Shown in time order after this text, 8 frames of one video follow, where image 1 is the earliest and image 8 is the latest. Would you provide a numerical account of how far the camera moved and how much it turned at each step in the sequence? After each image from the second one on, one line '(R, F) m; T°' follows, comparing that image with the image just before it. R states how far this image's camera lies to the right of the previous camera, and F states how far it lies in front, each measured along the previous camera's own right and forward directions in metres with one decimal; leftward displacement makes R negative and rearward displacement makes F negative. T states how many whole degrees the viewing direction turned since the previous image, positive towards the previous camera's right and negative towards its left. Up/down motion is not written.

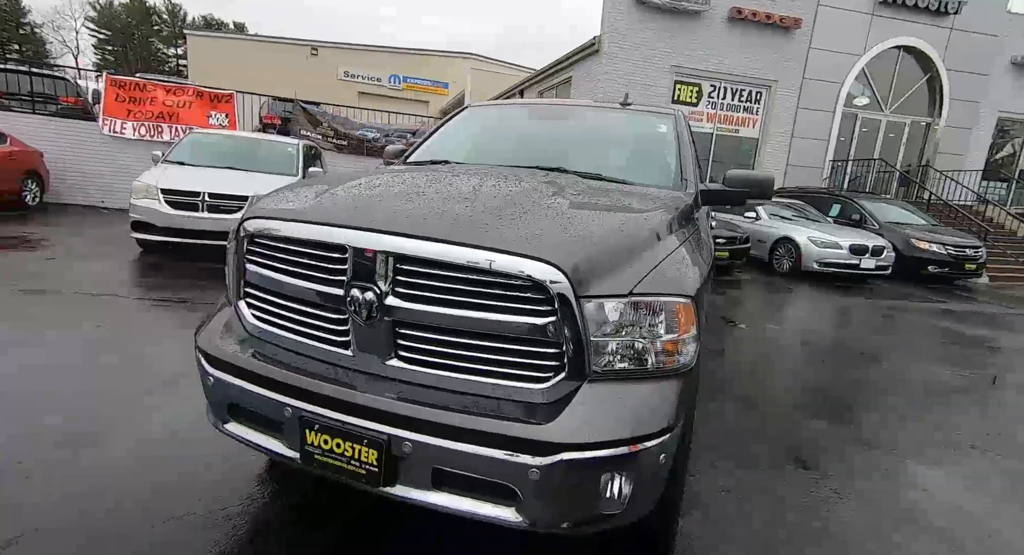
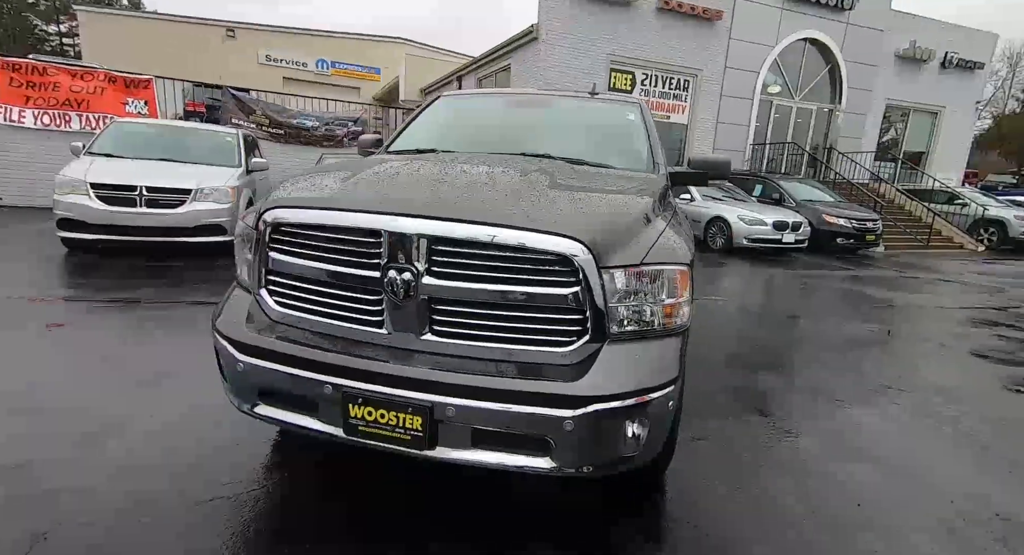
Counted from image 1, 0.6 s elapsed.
(-0.3, -0.2) m; +7°
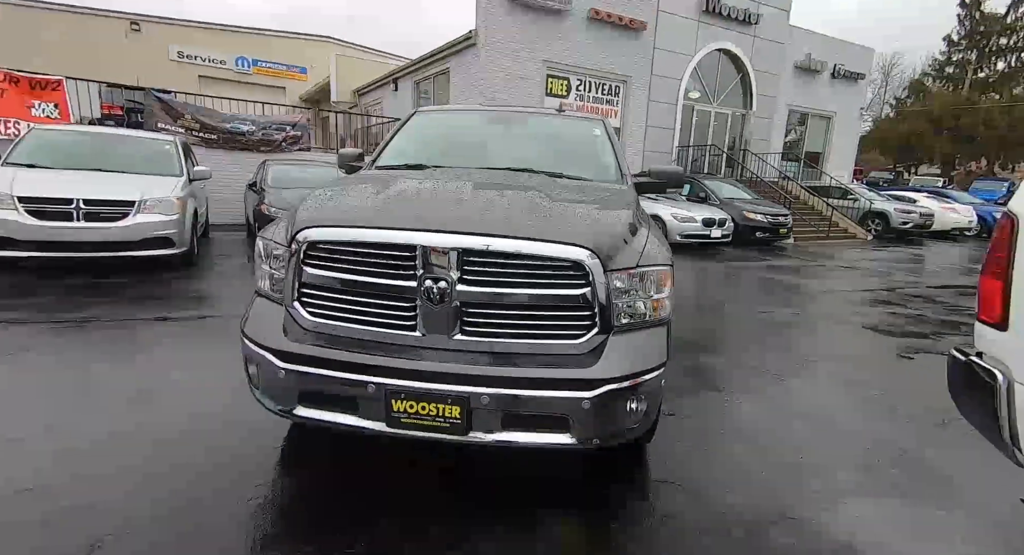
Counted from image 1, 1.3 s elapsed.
(-0.3, -0.3) m; +8°
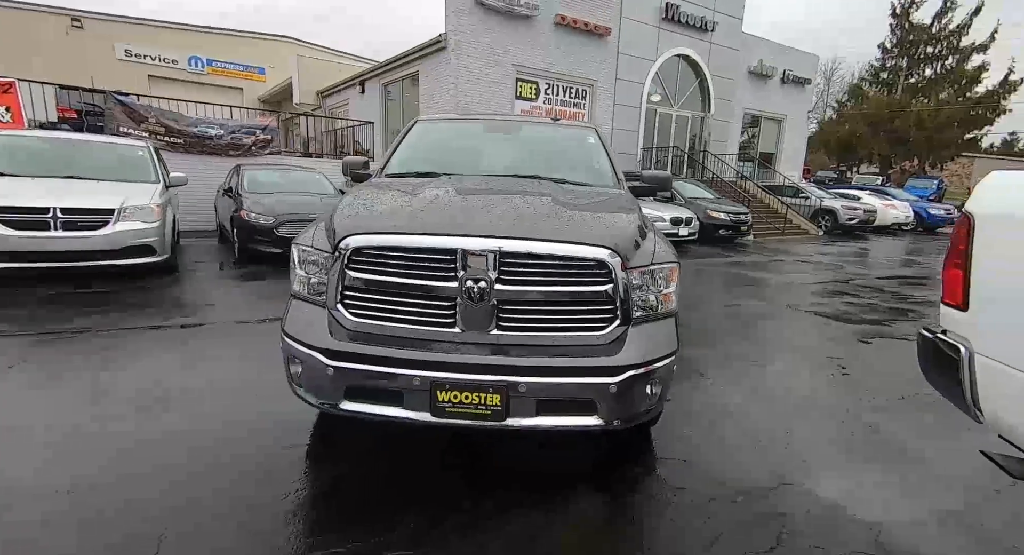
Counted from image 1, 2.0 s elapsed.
(-0.3, -0.2) m; +4°
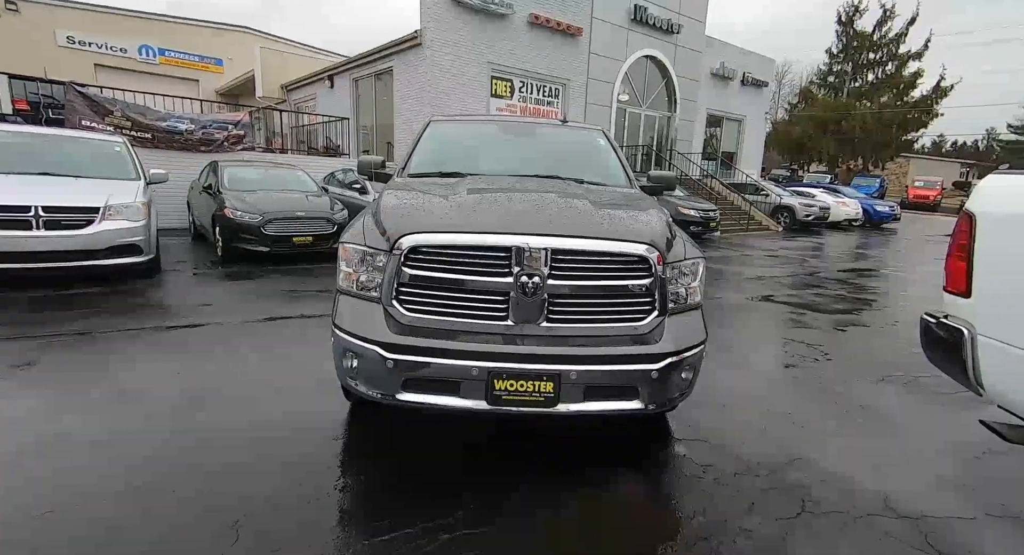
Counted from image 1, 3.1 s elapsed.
(-0.4, -0.1) m; +4°
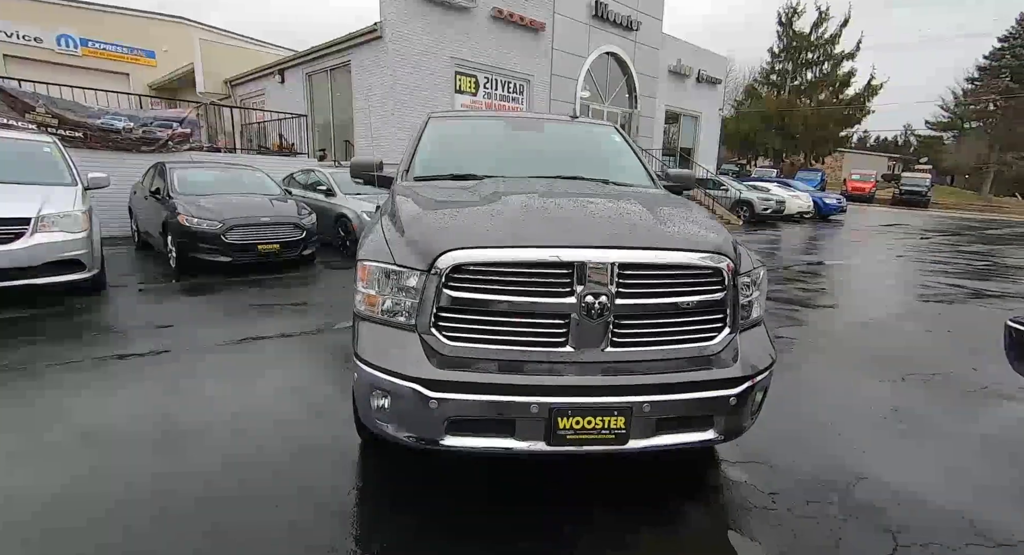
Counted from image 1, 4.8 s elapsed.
(-0.4, +0.3) m; +5°
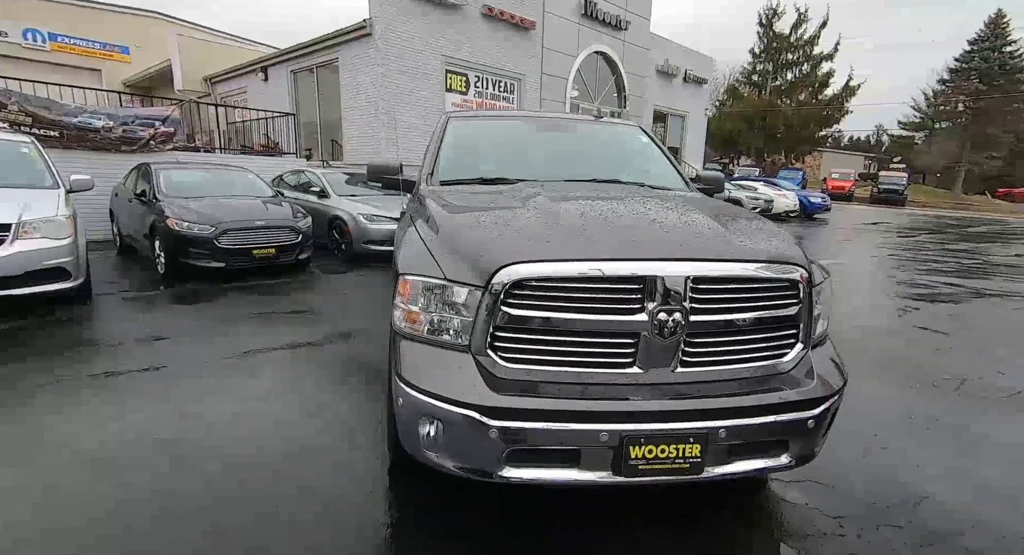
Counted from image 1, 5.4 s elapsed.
(-0.3, +0.2) m; +2°
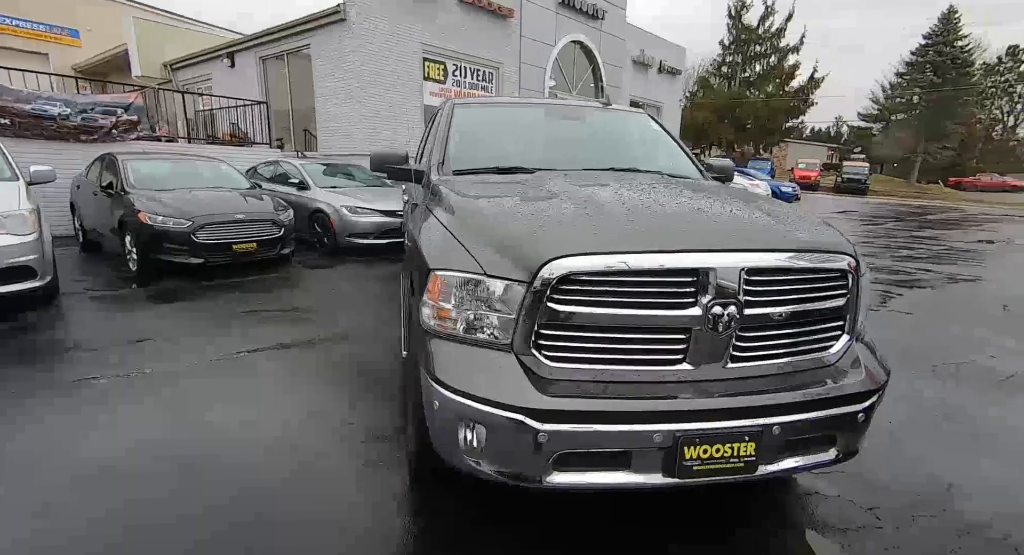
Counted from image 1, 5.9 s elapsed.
(-0.2, +0.1) m; +3°
